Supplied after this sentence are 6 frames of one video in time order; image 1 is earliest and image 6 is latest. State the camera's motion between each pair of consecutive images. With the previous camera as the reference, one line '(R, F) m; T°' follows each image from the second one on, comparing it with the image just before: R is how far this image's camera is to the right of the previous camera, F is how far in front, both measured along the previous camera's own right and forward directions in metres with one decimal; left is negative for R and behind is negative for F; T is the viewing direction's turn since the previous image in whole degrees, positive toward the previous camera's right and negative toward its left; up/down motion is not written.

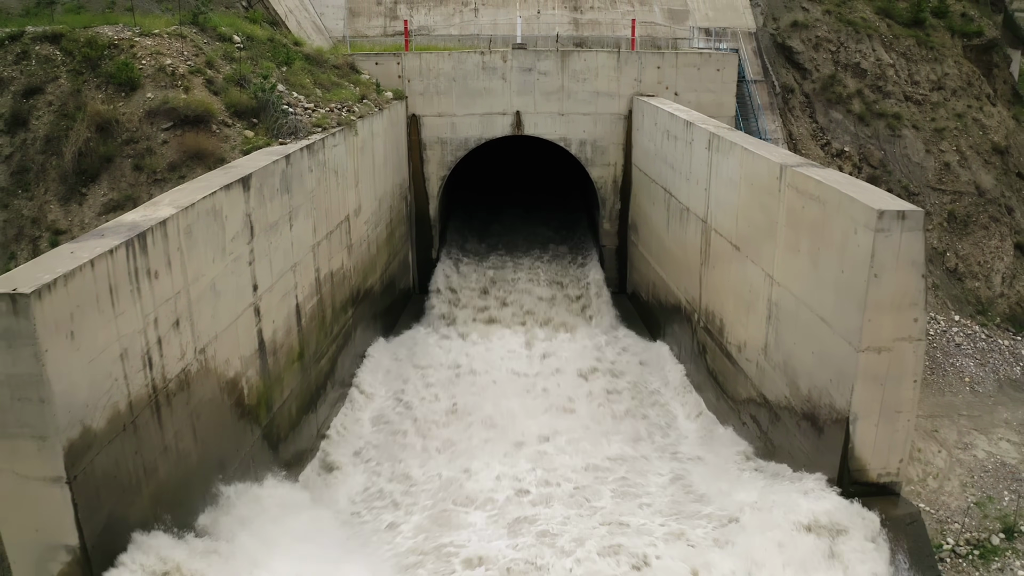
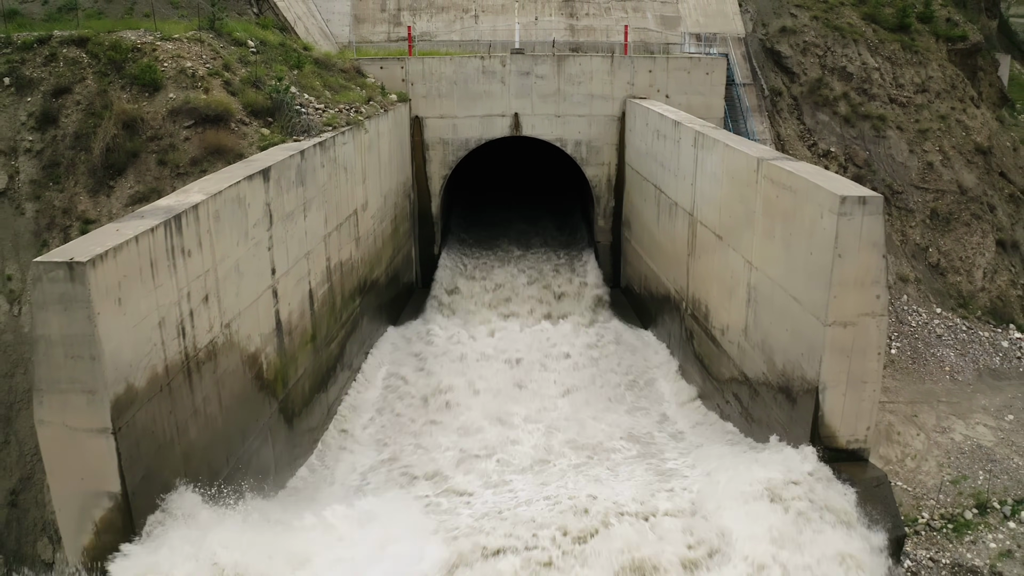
(0.0, -0.6) m; 0°
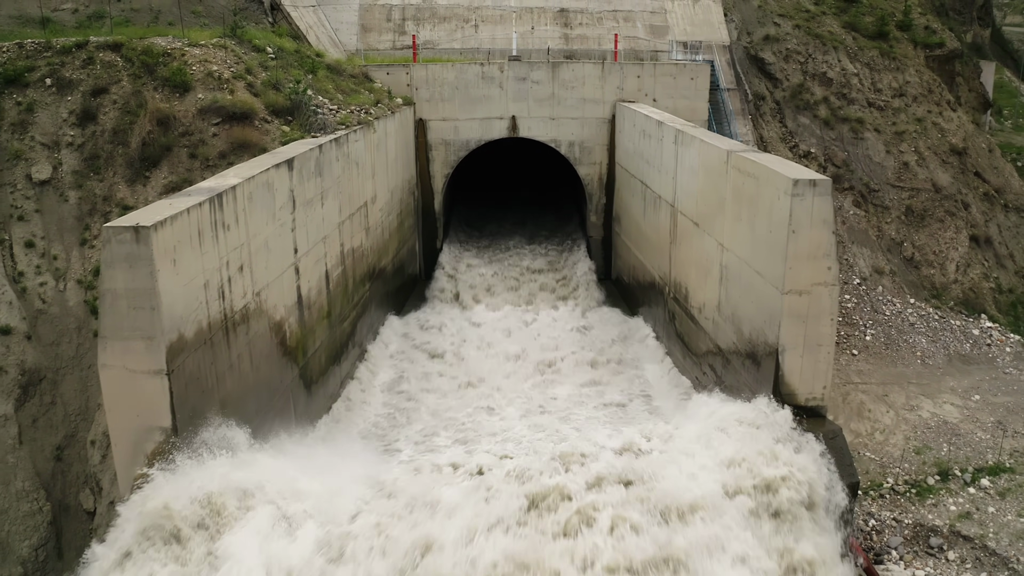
(+0.1, -0.9) m; 0°
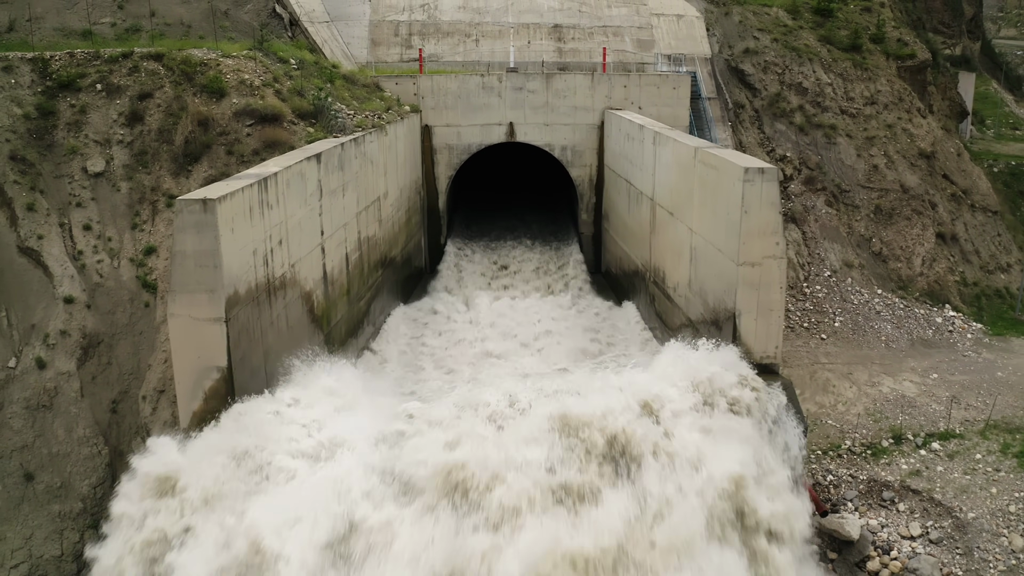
(+0.1, -1.3) m; 0°
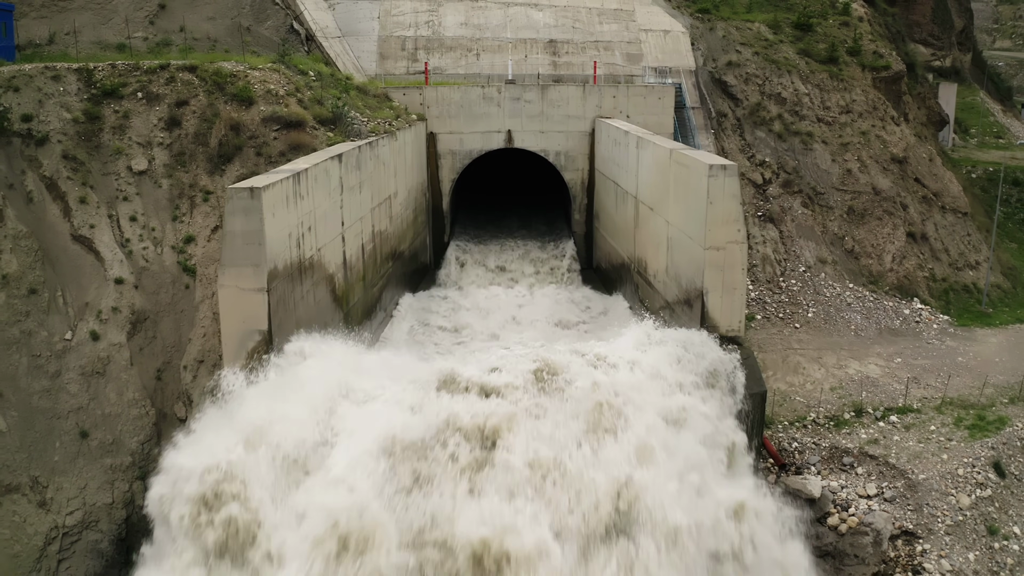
(+0.1, -1.3) m; 0°
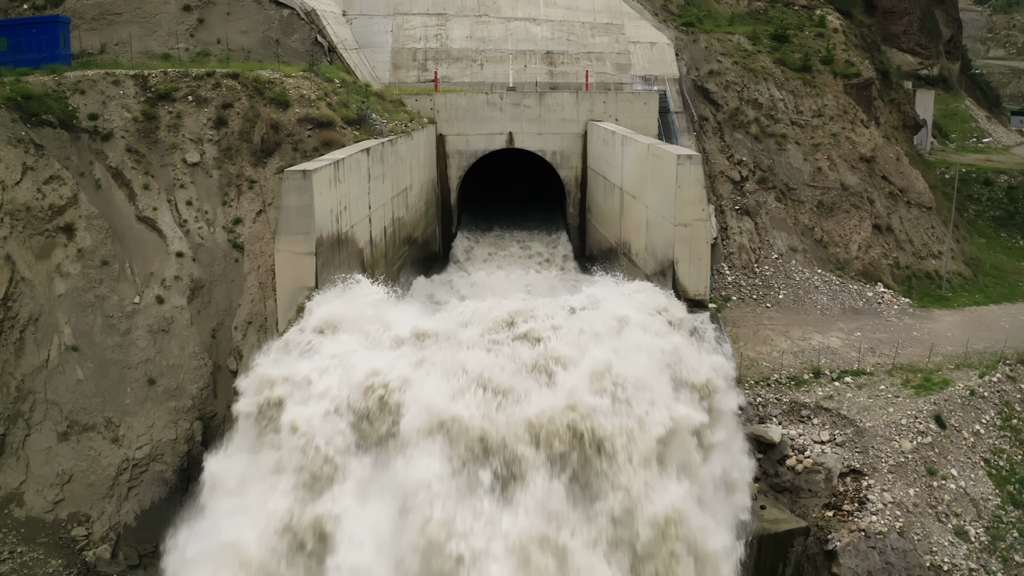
(0.0, -1.9) m; 0°
